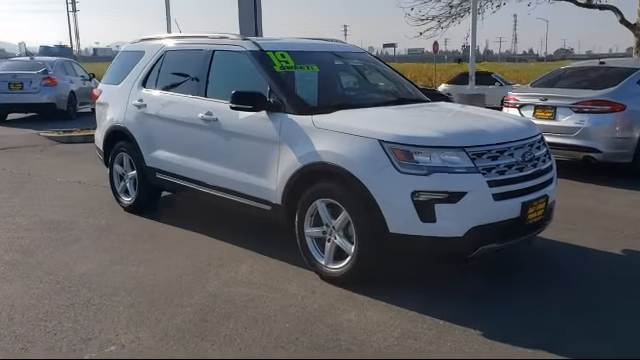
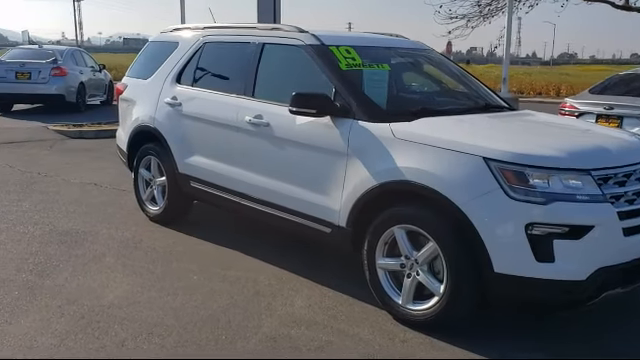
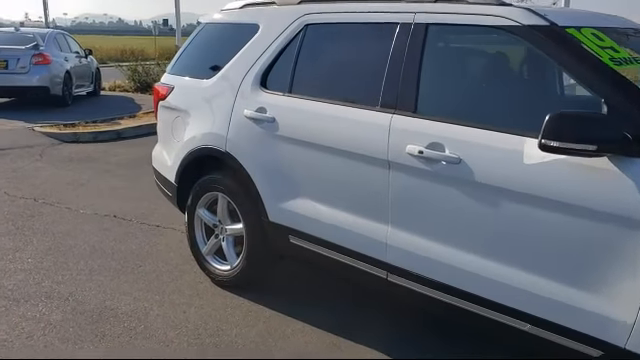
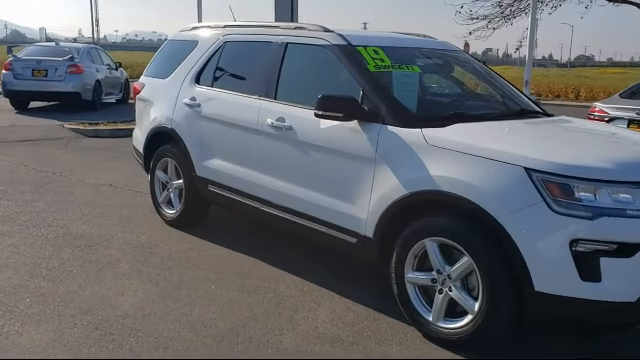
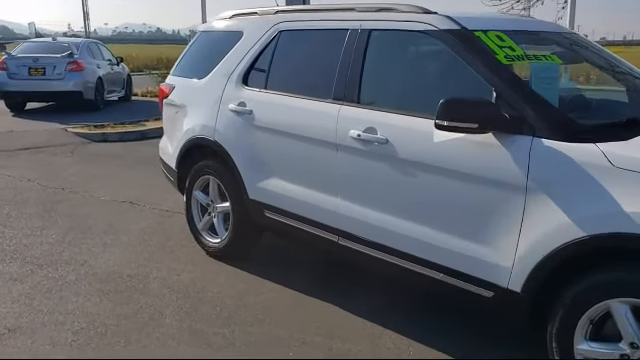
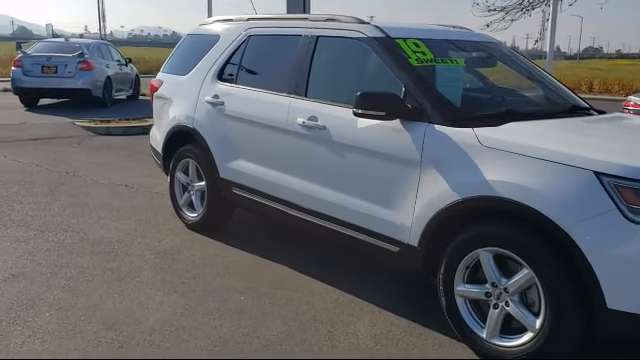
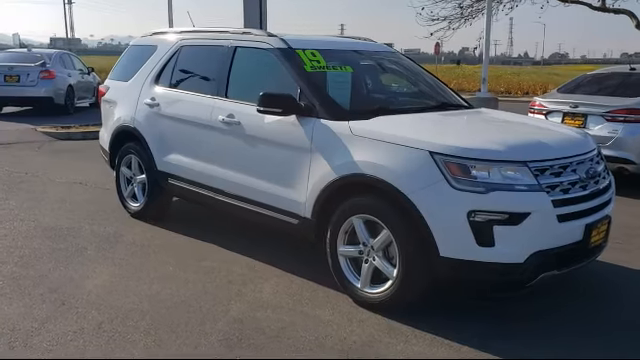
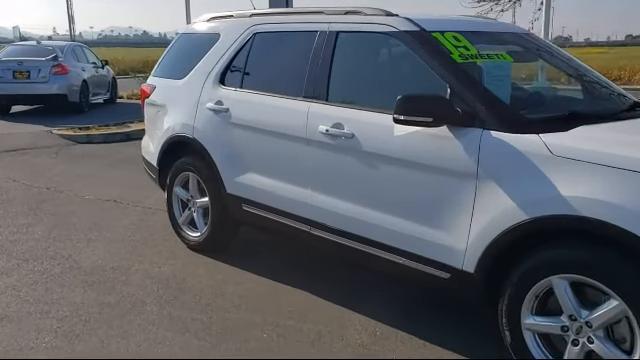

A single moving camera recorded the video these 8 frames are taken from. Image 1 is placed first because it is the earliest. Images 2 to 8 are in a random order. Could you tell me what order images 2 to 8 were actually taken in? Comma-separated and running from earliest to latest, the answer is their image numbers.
7, 2, 4, 6, 8, 5, 3
